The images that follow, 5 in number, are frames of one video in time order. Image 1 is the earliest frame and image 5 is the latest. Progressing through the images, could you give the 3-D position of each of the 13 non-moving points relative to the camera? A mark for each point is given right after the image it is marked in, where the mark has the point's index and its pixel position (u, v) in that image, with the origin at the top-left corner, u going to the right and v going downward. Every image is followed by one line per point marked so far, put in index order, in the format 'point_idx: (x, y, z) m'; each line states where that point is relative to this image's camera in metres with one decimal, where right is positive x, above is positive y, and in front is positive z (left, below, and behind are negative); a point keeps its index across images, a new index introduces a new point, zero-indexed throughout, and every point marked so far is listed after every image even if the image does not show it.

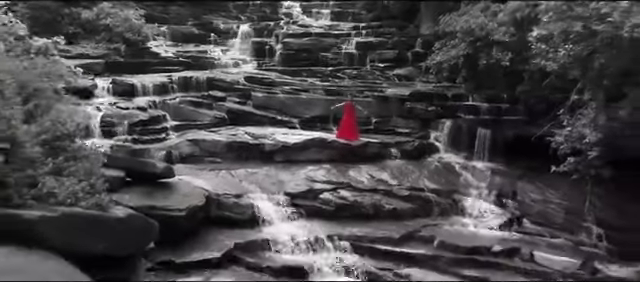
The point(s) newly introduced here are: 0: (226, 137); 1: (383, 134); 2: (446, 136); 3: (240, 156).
0: (-1.0, 0.0, +5.5) m
1: (+0.7, +0.1, +5.6) m
2: (+1.5, 0.0, +5.8) m
3: (-0.9, -0.2, +5.5) m
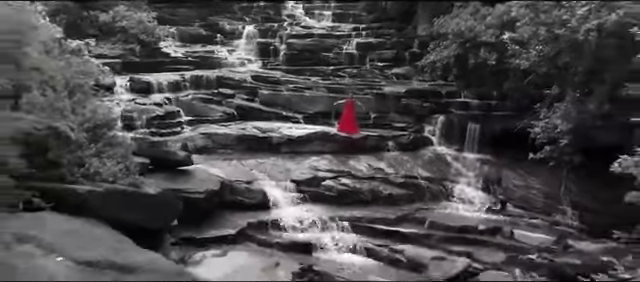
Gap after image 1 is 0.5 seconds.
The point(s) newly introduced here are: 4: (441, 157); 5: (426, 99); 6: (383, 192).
0: (-1.0, +0.1, +5.9) m
1: (+0.8, +0.1, +6.1) m
2: (+1.5, +0.1, +6.3) m
3: (-0.8, -0.1, +5.9) m
4: (+1.4, -0.2, +5.9) m
5: (+1.4, +0.5, +6.4) m
6: (+0.6, -0.5, +5.0) m
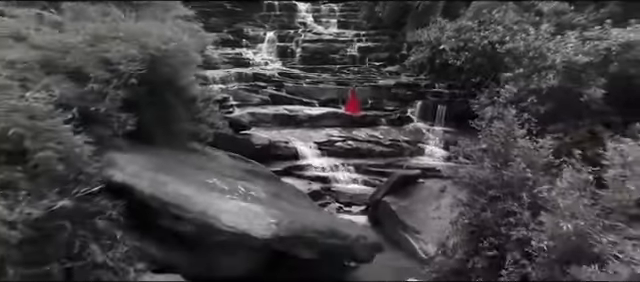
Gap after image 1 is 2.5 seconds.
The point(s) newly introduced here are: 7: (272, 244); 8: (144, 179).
0: (-0.8, +0.5, +8.5) m
1: (+1.0, +0.5, +8.6) m
2: (+1.7, +0.5, +8.8) m
3: (-0.6, +0.3, +8.5) m
4: (+1.6, +0.2, +8.4) m
5: (+1.6, +0.9, +8.9) m
6: (+0.8, -0.1, +7.6) m
7: (-0.3, -0.6, +3.1) m
8: (-1.0, -0.2, +3.0) m
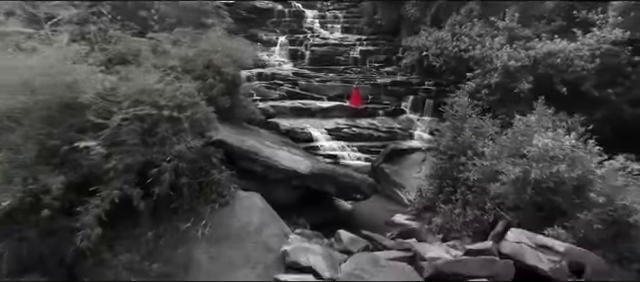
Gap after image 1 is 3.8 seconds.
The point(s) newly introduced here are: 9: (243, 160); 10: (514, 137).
0: (-0.6, +0.7, +10.3) m
1: (+1.2, +0.8, +10.4) m
2: (+1.9, +0.8, +10.7) m
3: (-0.4, +0.5, +10.3) m
4: (+1.8, +0.4, +10.2) m
5: (+1.8, +1.2, +10.8) m
6: (+1.0, +0.1, +9.4) m
7: (-0.1, -0.4, +5.0) m
8: (-0.8, 0.0, +4.9) m
9: (-0.7, -0.2, +4.8) m
10: (+1.7, +0.1, +4.5) m
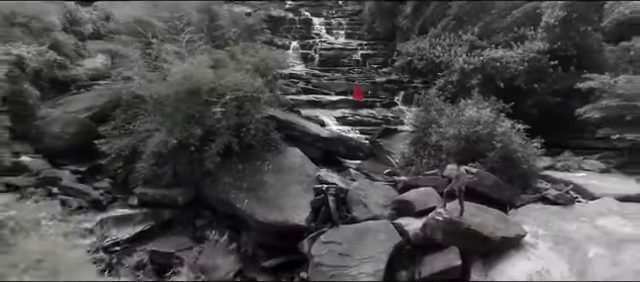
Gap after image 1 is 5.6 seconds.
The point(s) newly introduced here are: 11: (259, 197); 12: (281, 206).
0: (-0.3, +1.1, +13.0) m
1: (+1.4, +1.1, +13.1) m
2: (+2.1, +1.1, +13.3) m
3: (-0.2, +0.9, +13.0) m
4: (+2.0, +0.8, +12.9) m
5: (+2.0, +1.6, +13.5) m
6: (+1.3, +0.5, +12.1) m
7: (+0.1, 0.0, +7.7) m
8: (-0.6, +0.4, +7.5) m
9: (-0.5, +0.2, +7.4) m
10: (+1.9, +0.4, +7.2) m
11: (-0.7, -0.7, +6.0) m
12: (-0.5, -0.8, +5.8) m
